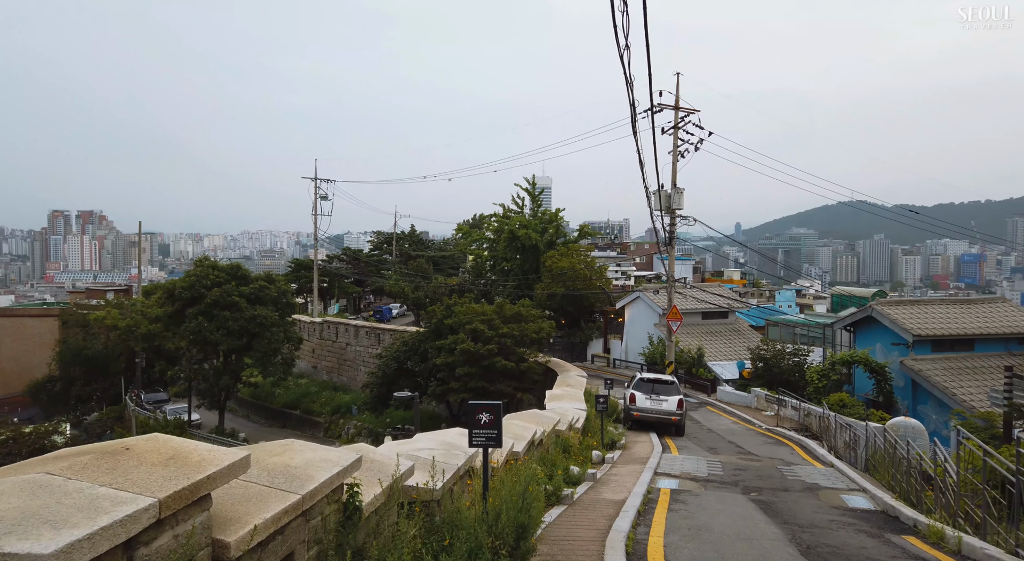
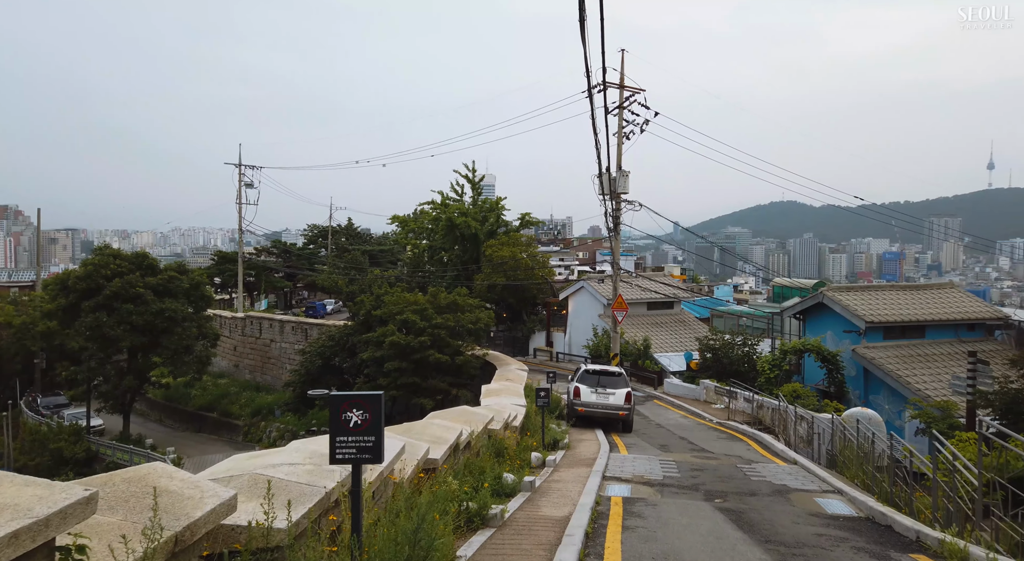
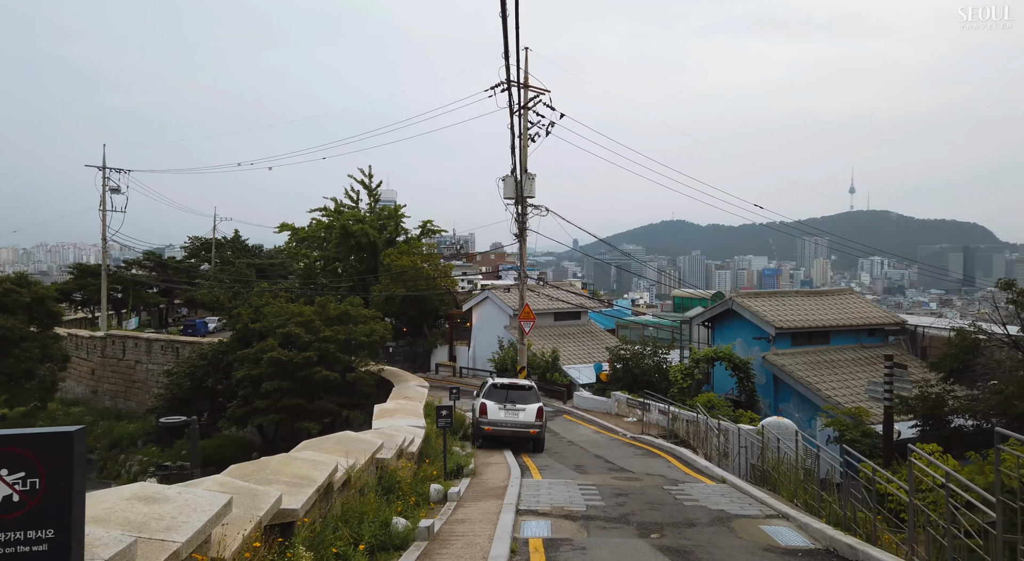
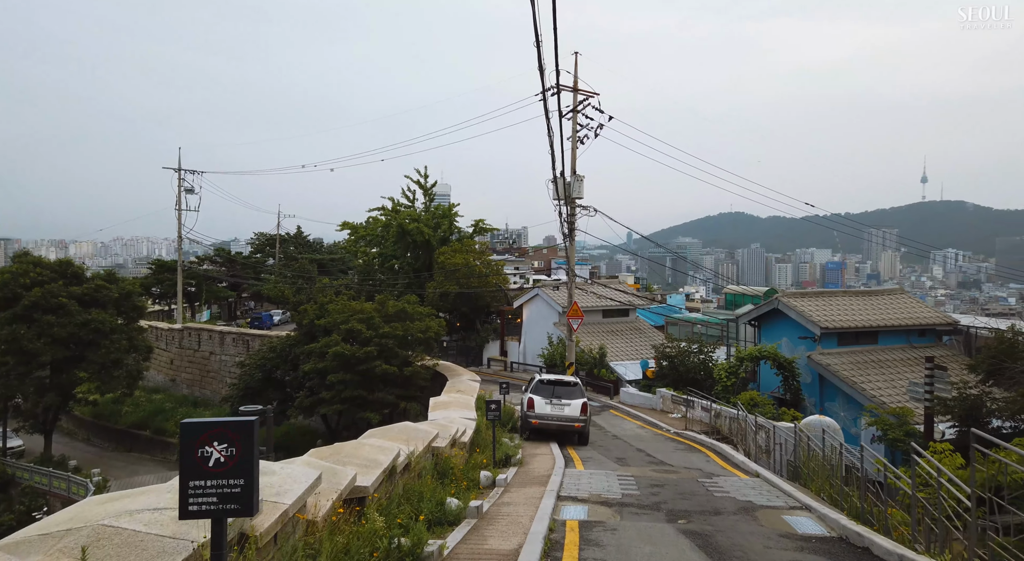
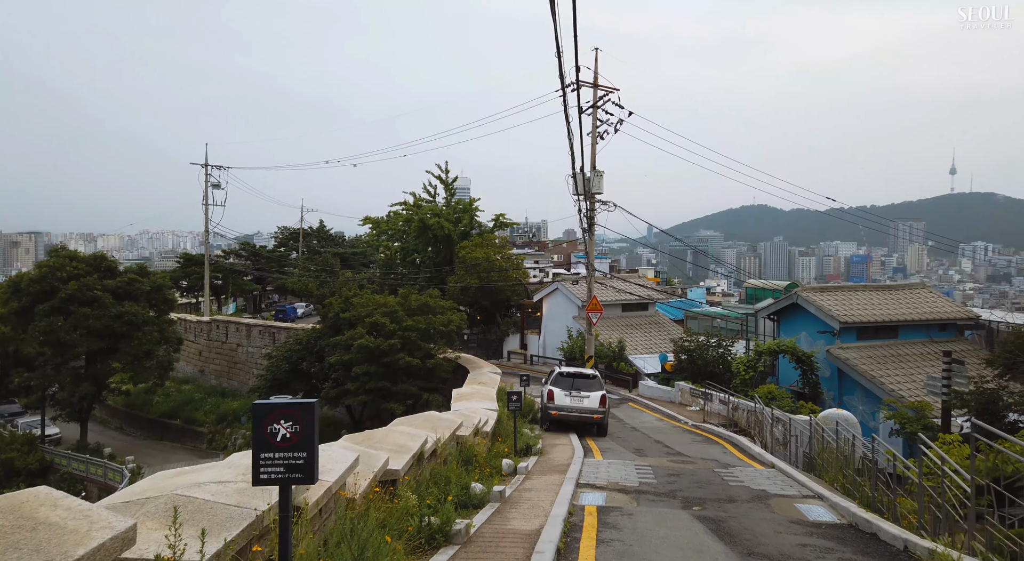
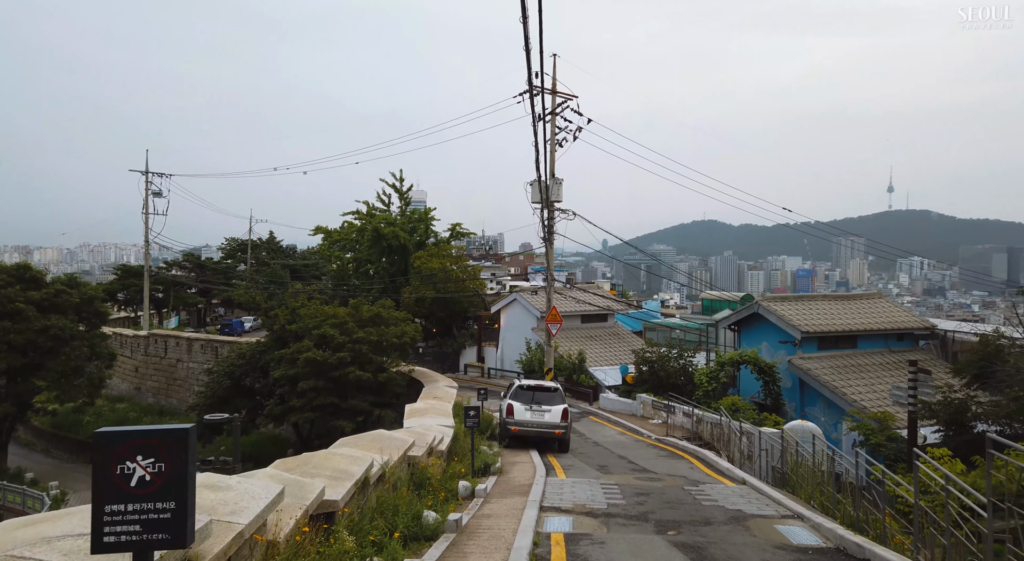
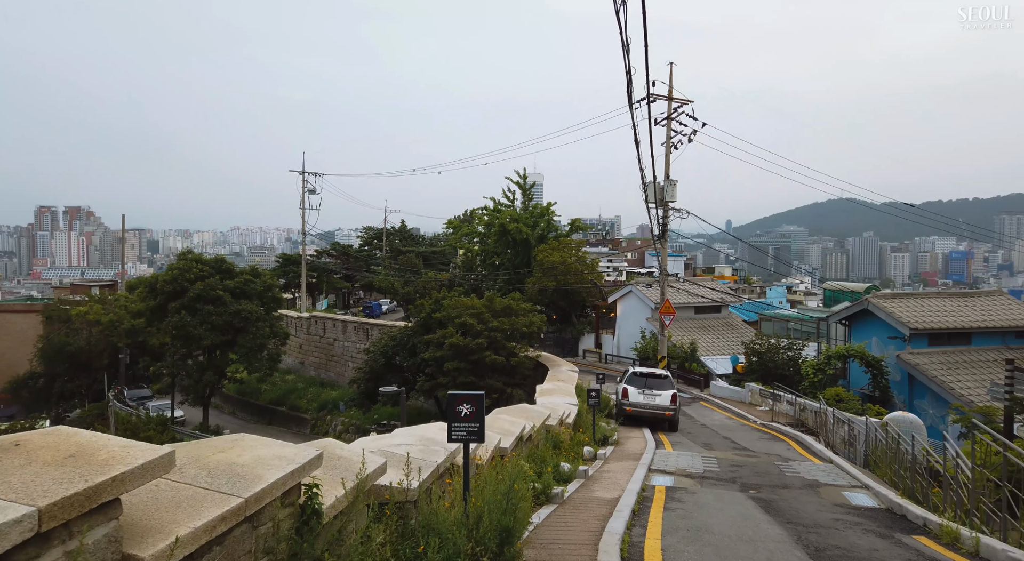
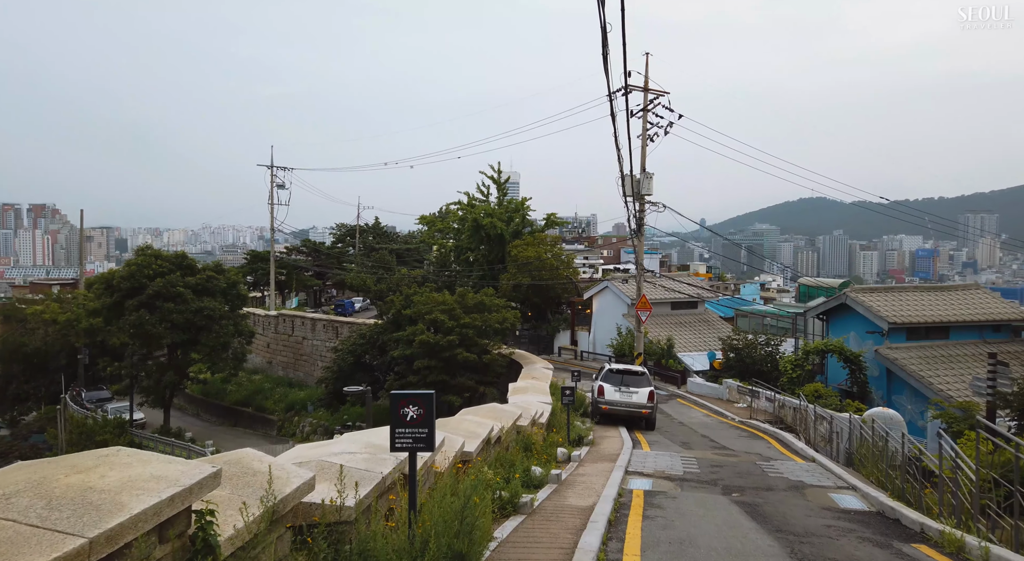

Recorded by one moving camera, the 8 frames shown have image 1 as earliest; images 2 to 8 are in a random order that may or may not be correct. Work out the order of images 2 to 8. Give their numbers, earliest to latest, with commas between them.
7, 8, 2, 5, 4, 6, 3
